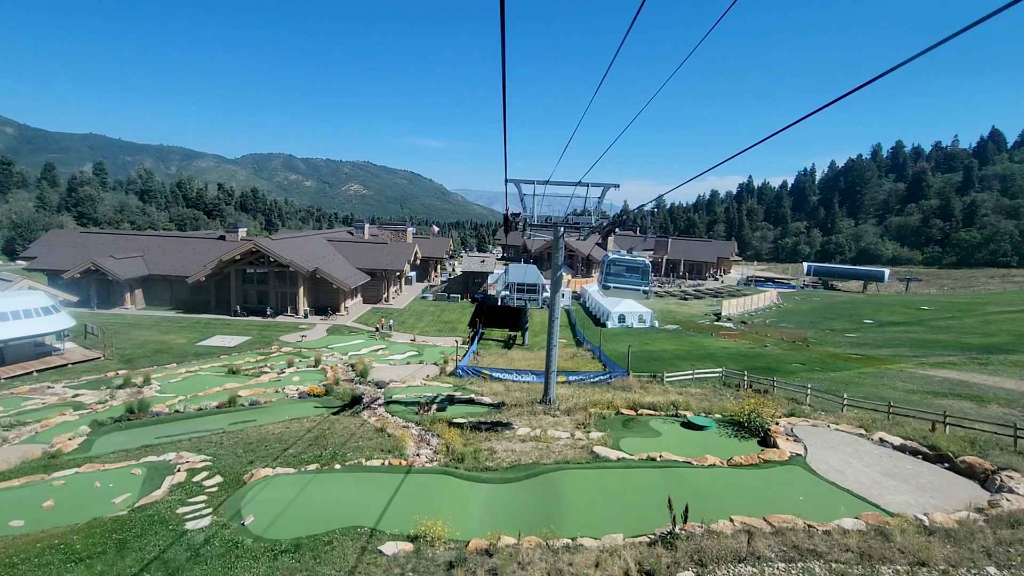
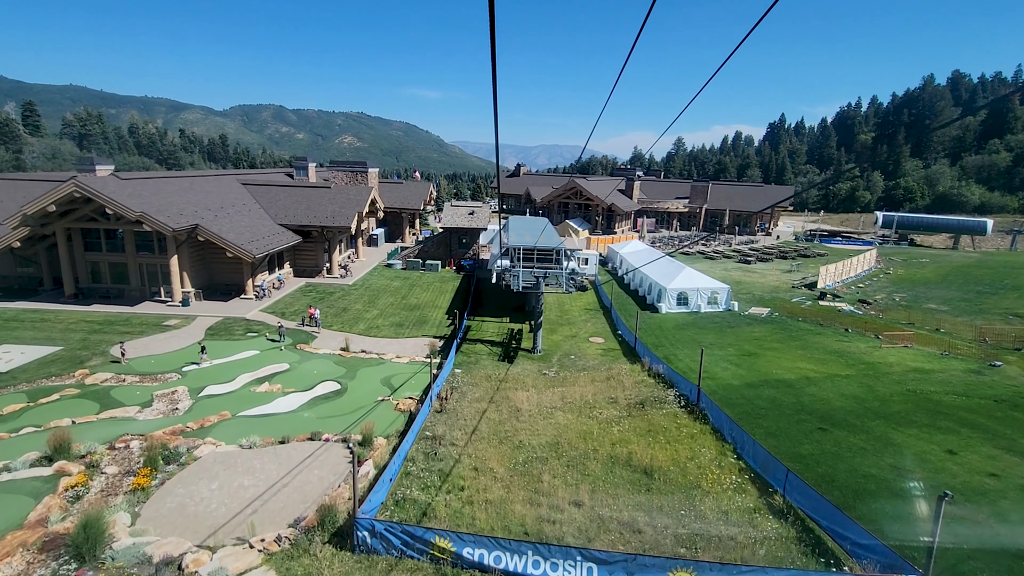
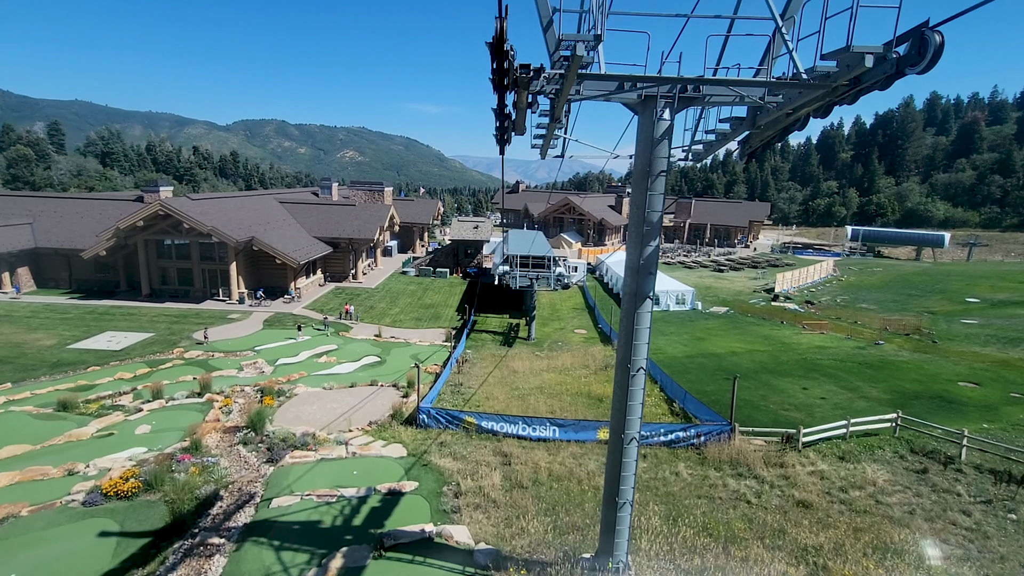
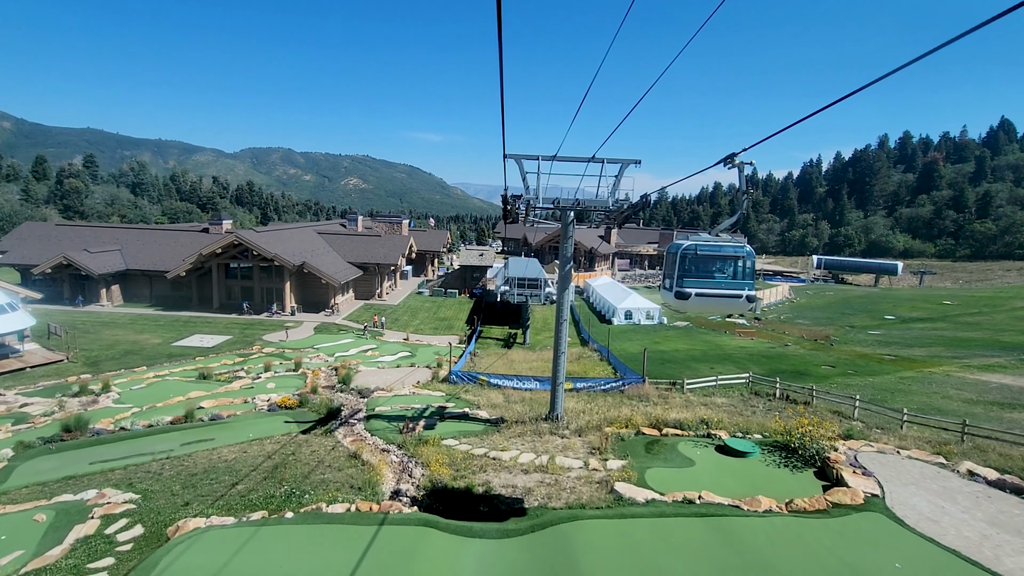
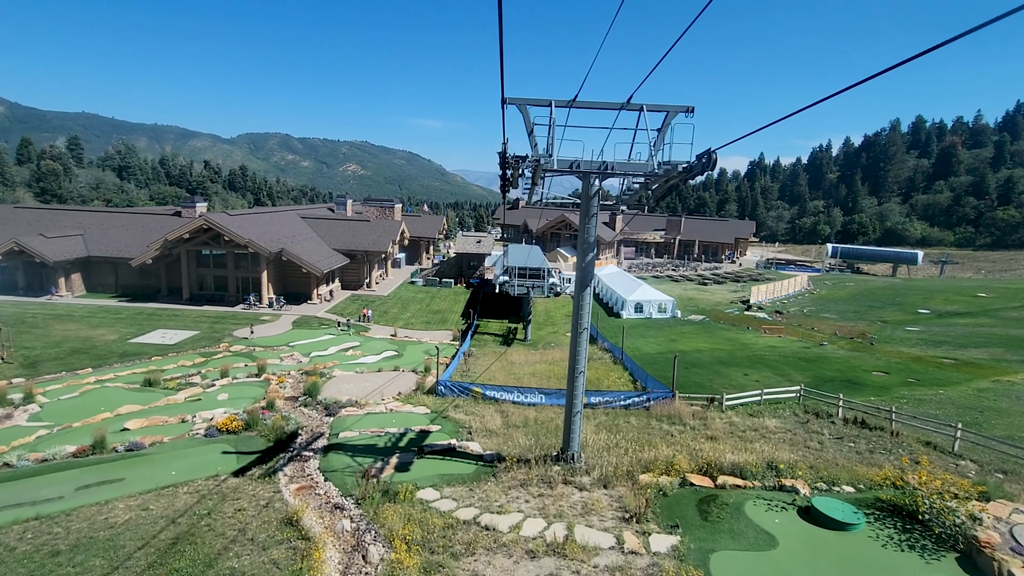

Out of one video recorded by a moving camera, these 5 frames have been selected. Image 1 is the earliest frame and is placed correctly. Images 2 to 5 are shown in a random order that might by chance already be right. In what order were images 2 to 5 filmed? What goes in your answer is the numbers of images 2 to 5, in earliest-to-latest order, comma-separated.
4, 5, 3, 2
